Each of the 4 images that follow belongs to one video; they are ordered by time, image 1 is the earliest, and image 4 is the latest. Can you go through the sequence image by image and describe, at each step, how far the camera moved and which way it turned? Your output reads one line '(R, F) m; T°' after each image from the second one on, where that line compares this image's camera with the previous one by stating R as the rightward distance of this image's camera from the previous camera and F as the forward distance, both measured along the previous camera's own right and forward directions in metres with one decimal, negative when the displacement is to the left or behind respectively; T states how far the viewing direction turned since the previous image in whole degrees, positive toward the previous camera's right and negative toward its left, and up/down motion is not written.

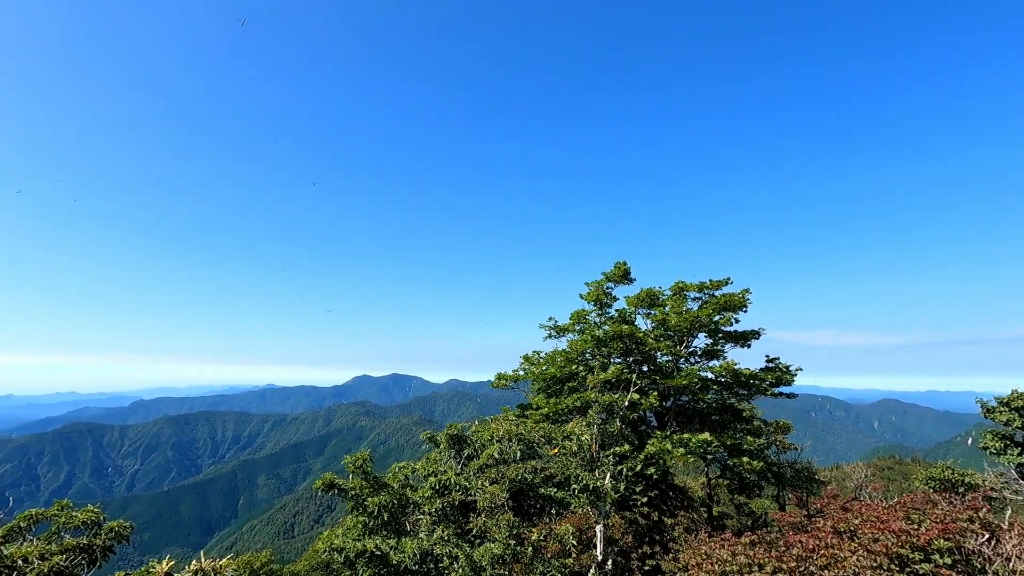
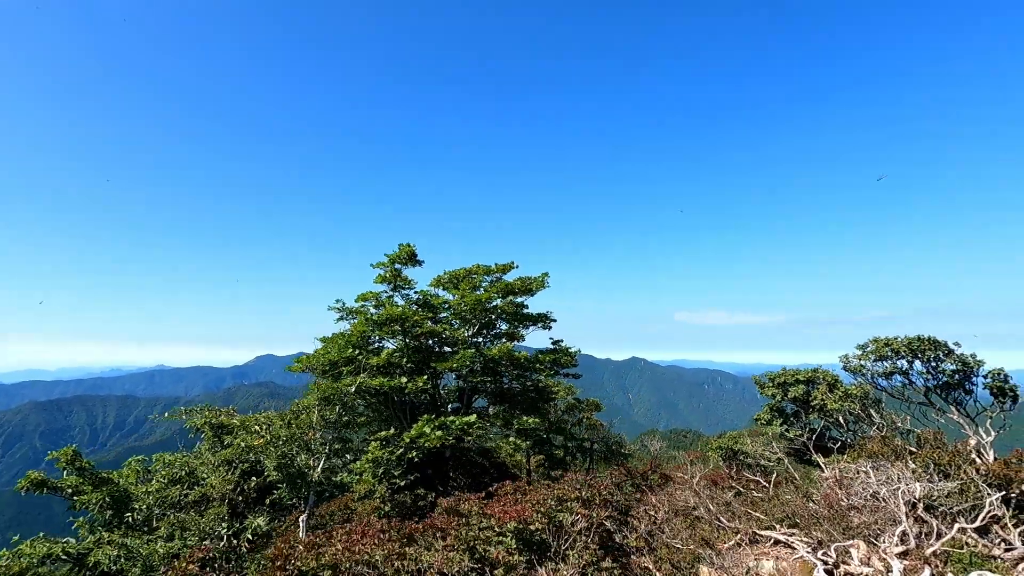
(+5.5, +0.2) m; +9°
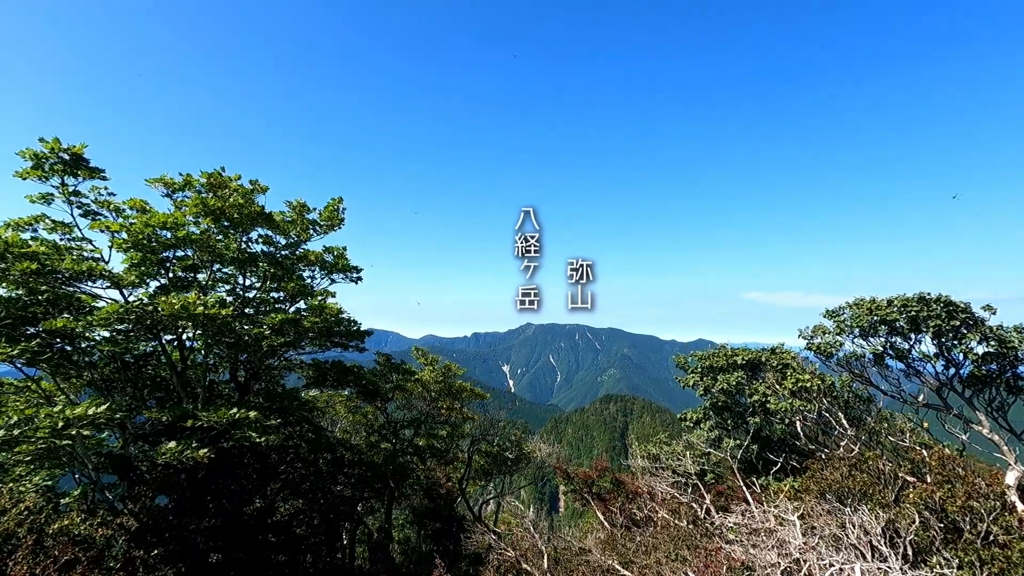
(+8.2, +6.5) m; -6°
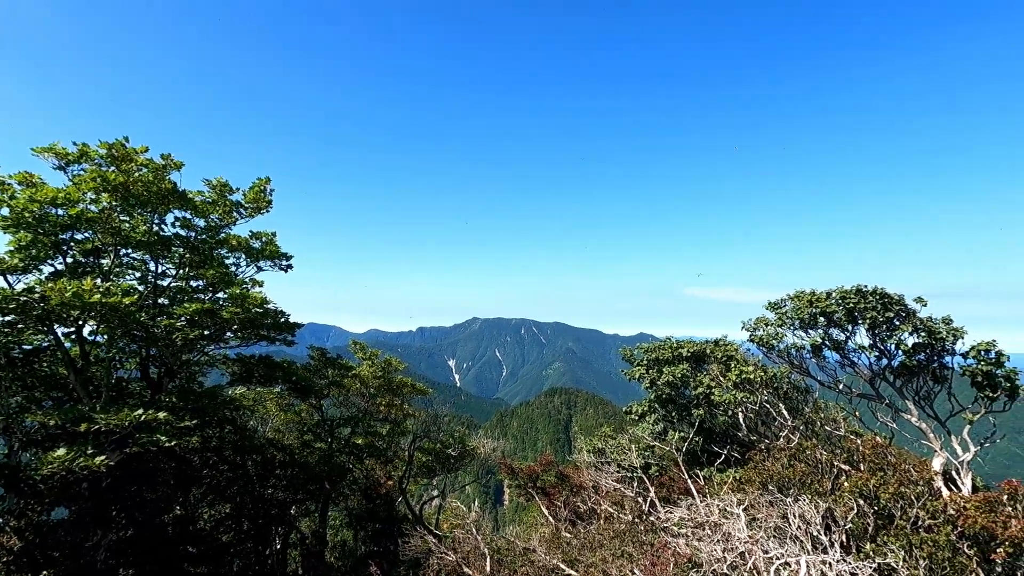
(+0.6, +0.6) m; +5°
